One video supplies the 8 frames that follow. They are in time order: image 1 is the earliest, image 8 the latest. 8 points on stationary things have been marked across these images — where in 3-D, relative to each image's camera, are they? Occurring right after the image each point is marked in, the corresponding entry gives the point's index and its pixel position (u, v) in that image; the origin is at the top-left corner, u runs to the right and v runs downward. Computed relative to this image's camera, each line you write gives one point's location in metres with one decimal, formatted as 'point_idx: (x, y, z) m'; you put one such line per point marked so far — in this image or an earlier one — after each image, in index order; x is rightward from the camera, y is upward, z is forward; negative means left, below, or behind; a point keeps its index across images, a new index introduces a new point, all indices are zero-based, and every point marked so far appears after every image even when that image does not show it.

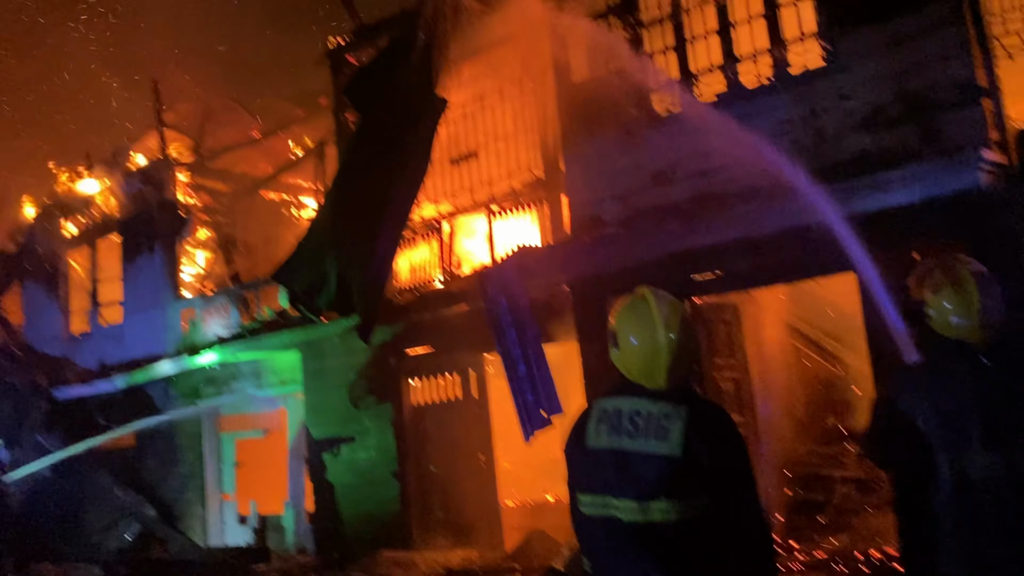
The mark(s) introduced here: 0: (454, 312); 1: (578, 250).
0: (-0.6, -0.2, +7.1) m
1: (+0.6, +0.4, +6.5) m
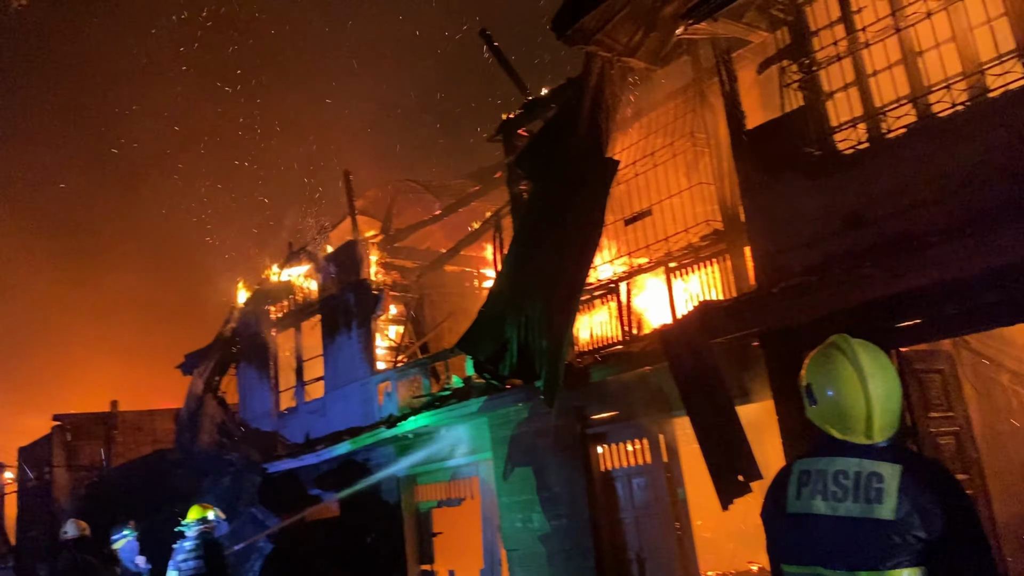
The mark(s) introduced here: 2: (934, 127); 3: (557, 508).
0: (+1.3, -0.9, +6.9) m
1: (+2.4, -0.2, +6.2) m
2: (+3.8, +1.4, +5.9) m
3: (+0.5, -2.5, +7.5) m
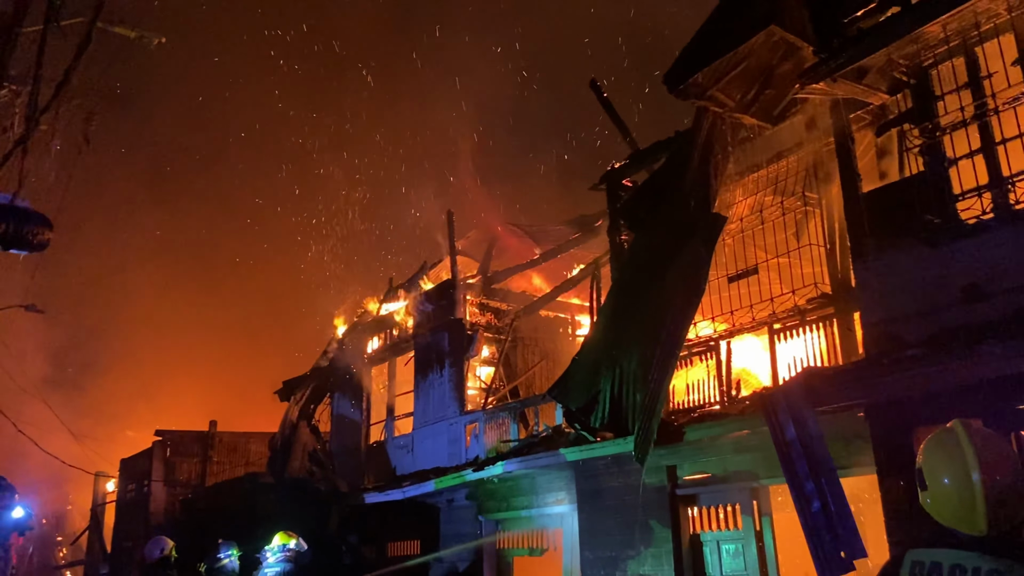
0: (+2.3, -1.5, +6.7) m
1: (+3.3, -0.8, +6.0) m
2: (+4.8, +0.7, +5.6) m
3: (+1.4, -3.0, +7.3) m
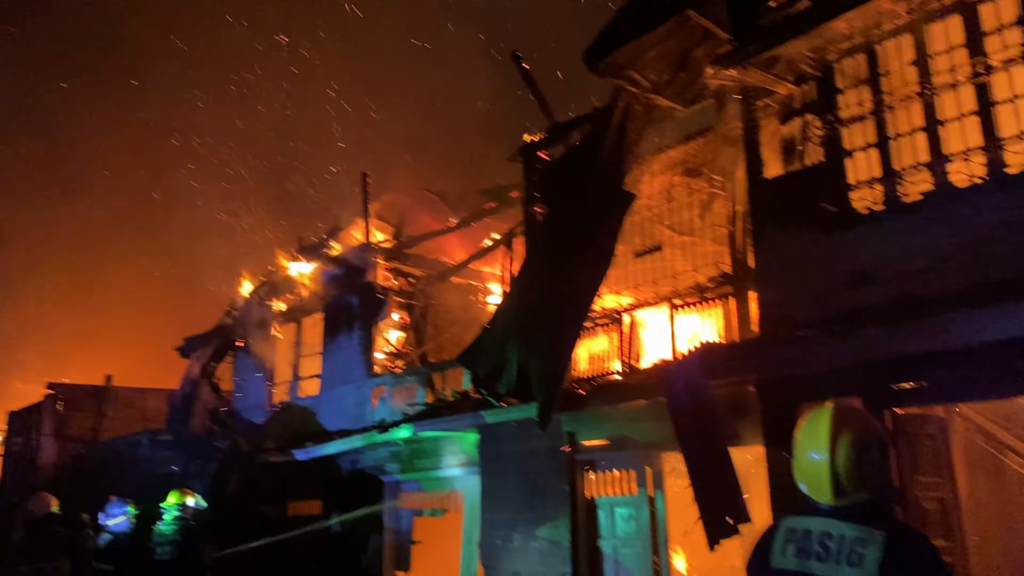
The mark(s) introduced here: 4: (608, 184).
0: (+1.3, -1.2, +7.0) m
1: (+2.4, -0.6, +6.3) m
2: (+4.0, +0.8, +6.0) m
3: (+0.3, -2.7, +7.5) m
4: (+1.0, +1.1, +7.1) m
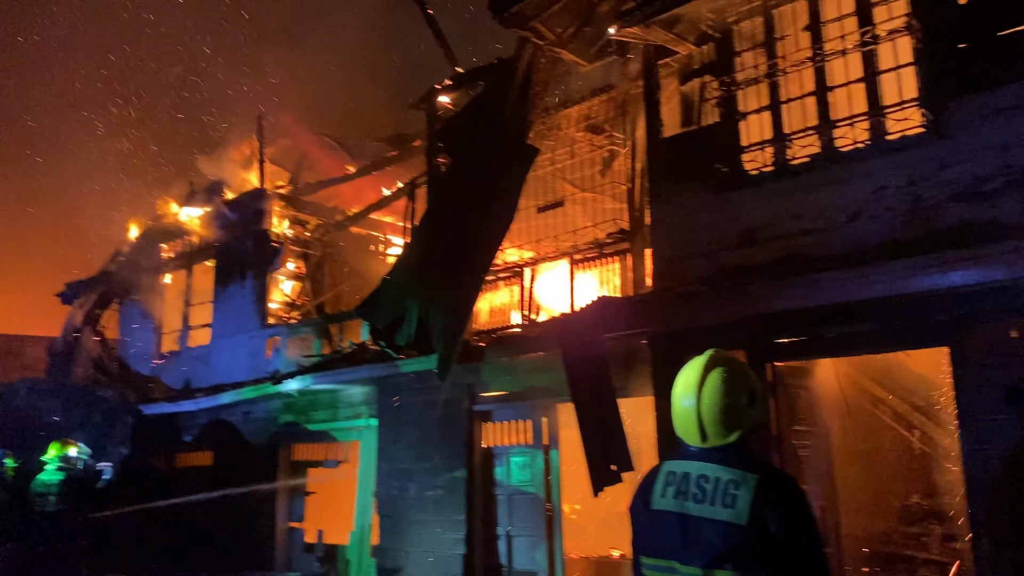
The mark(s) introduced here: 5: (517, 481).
0: (+0.2, -0.7, +7.1) m
1: (+1.4, -0.2, +6.5) m
2: (+3.1, +1.2, +6.3) m
3: (-0.9, -2.2, +7.6) m
4: (0.0, +1.6, +7.0) m
5: (0.0, -2.1, +7.3) m
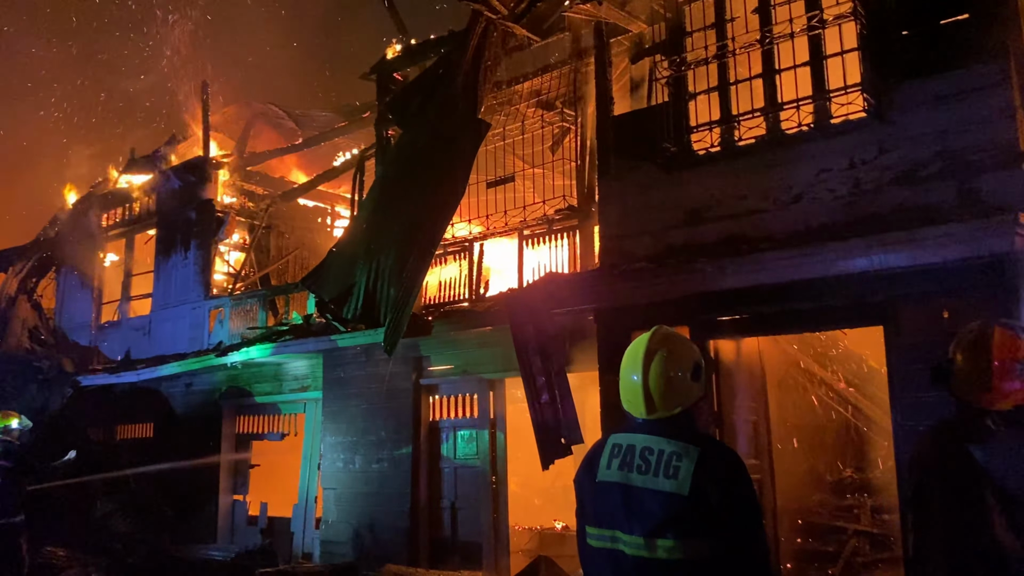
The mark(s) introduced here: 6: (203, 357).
0: (-0.3, -0.4, +7.1) m
1: (+0.9, +0.1, +6.6) m
2: (+2.6, +1.4, +6.4) m
3: (-1.5, -1.9, +7.6) m
4: (-0.5, +1.9, +7.0) m
5: (-0.5, -1.9, +7.4) m
6: (-4.3, -1.0, +9.2) m
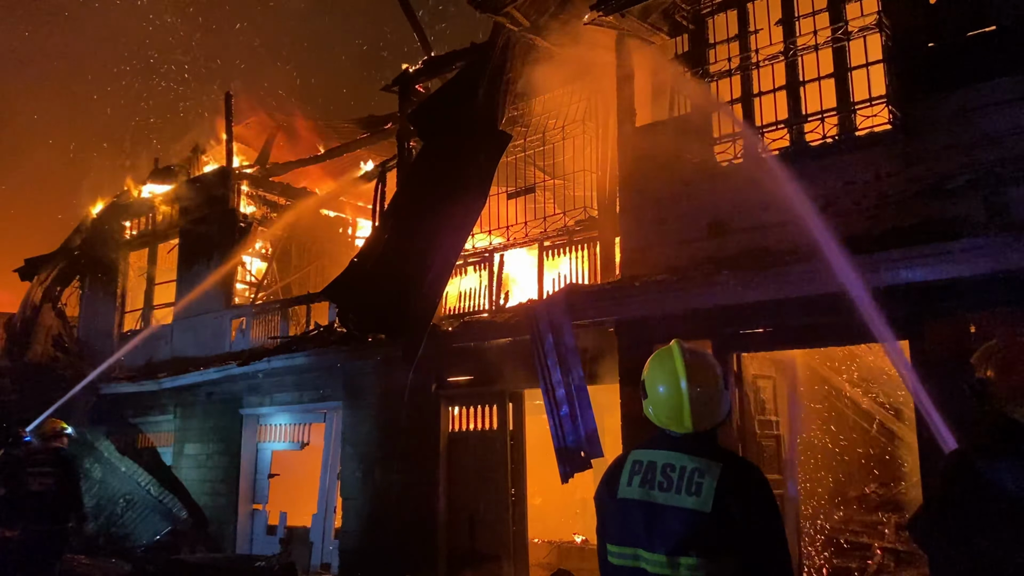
0: (-0.1, -0.6, +7.1) m
1: (+1.1, -0.1, +6.5) m
2: (+2.8, +1.3, +6.3) m
3: (-1.2, -2.0, +7.6) m
4: (-0.3, +1.8, +7.0) m
5: (-0.3, -2.0, +7.3) m
6: (-4.0, -1.1, +9.2) m
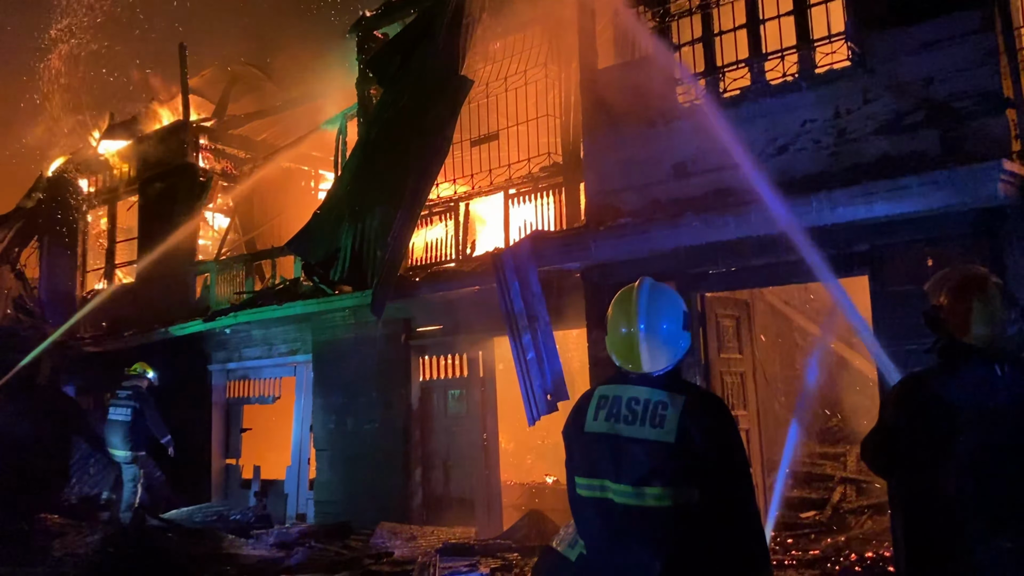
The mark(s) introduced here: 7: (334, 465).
0: (-0.5, 0.0, +7.1) m
1: (+0.7, +0.5, +6.5) m
2: (+2.4, +1.9, +6.4) m
3: (-1.6, -1.5, +7.6) m
4: (-0.7, +2.3, +6.9) m
5: (-0.6, -1.4, +7.4) m
6: (-4.4, -0.6, +9.2) m
7: (-2.1, -2.2, +8.1) m
